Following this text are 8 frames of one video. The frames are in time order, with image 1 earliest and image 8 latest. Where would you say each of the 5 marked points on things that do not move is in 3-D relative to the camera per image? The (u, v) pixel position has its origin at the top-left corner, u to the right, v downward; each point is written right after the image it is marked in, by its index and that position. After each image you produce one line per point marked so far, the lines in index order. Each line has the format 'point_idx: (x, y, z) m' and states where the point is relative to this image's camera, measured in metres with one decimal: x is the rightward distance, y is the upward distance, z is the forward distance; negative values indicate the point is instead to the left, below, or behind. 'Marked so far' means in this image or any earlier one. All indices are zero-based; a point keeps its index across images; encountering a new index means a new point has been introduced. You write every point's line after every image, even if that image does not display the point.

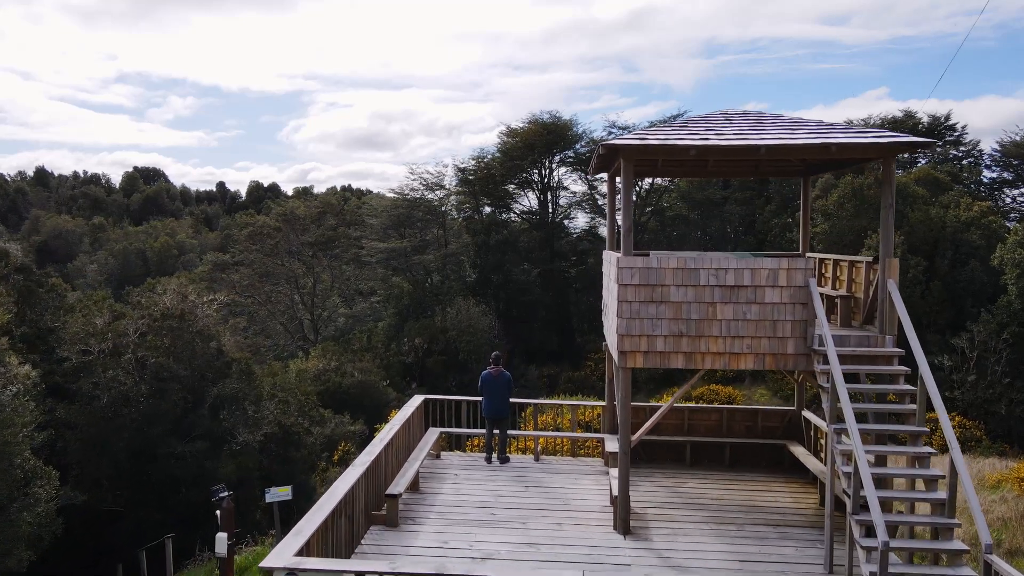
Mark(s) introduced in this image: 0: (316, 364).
0: (-5.6, -2.2, +18.0) m
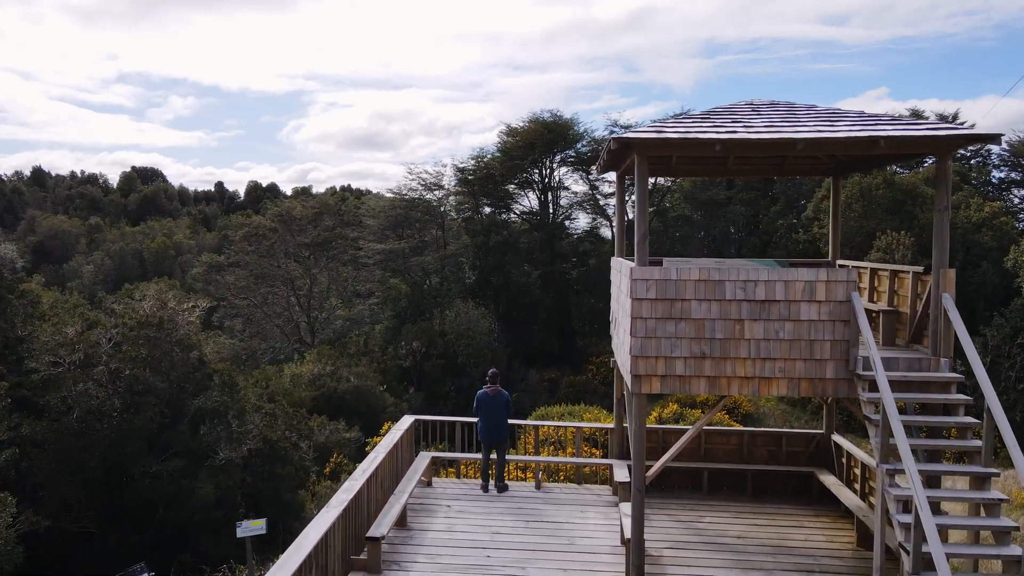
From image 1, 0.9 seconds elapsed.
0: (-5.6, -2.3, +17.5) m
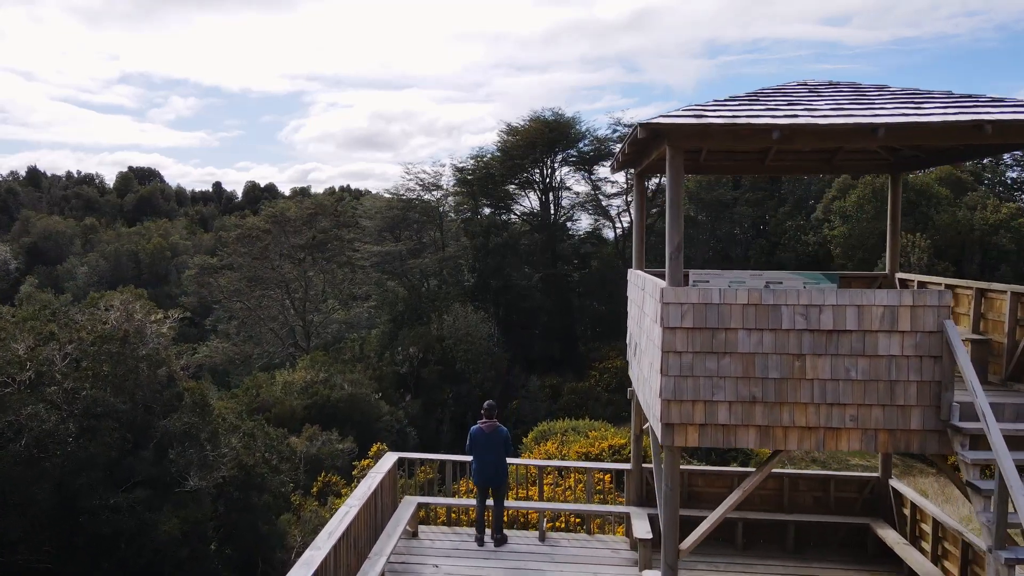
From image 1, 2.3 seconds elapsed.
0: (-5.6, -2.4, +16.9) m
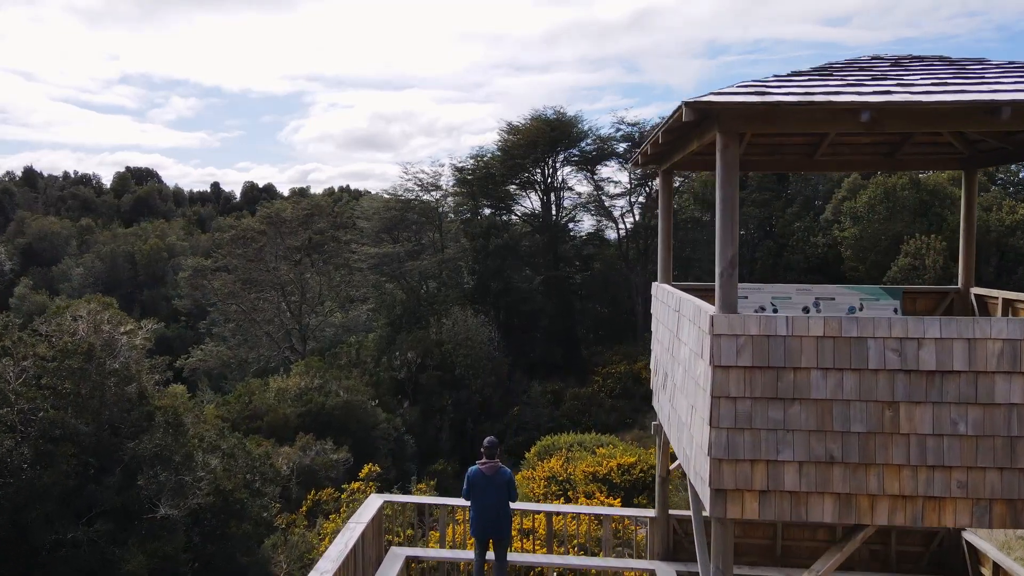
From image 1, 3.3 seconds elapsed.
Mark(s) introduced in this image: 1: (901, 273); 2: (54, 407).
0: (-5.6, -2.5, +16.3) m
1: (+9.5, +0.4, +15.5) m
2: (-5.6, -1.5, +7.7) m
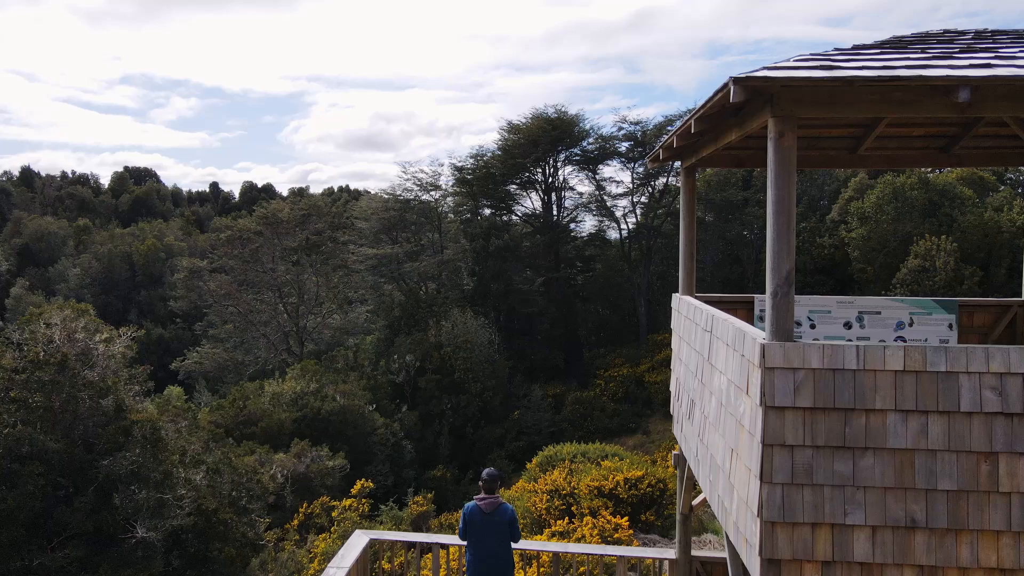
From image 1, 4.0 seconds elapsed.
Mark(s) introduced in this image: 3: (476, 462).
0: (-5.6, -2.5, +16.0) m
1: (+9.5, +0.3, +15.1) m
2: (-5.6, -1.5, +7.3) m
3: (-1.0, -4.9, +17.7) m
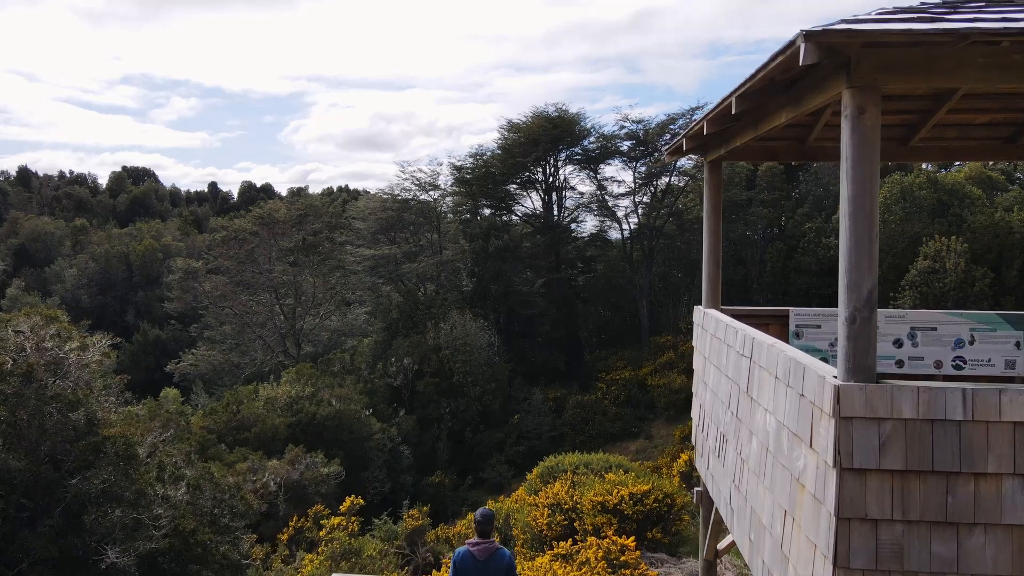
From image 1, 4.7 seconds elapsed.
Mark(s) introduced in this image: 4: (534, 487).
0: (-5.6, -2.5, +15.6) m
1: (+9.5, +0.3, +14.7) m
2: (-5.6, -1.6, +6.9) m
3: (-1.0, -4.9, +17.4) m
4: (+0.3, -2.6, +8.2) m
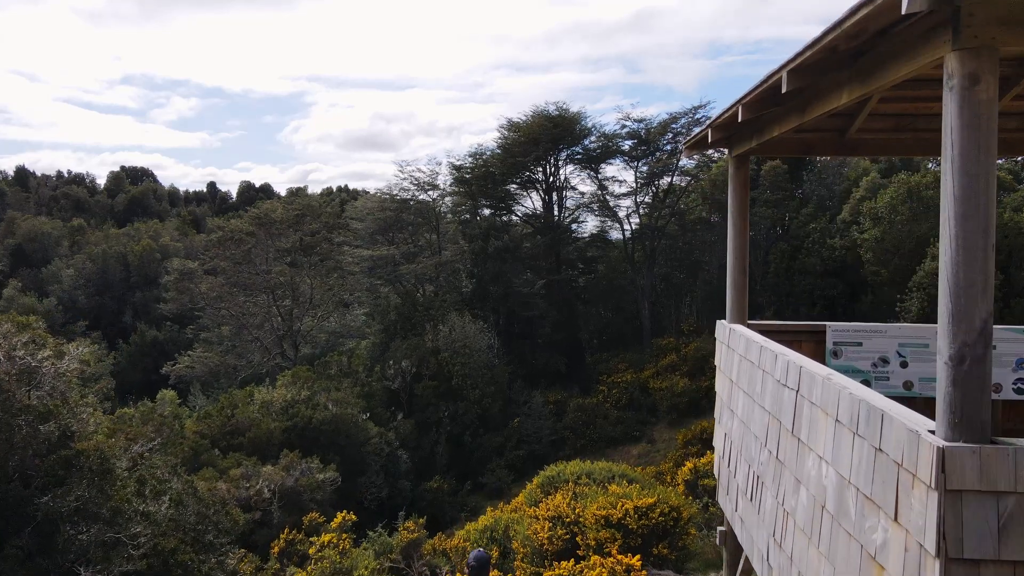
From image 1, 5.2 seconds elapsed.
0: (-5.6, -2.6, +15.3) m
1: (+9.5, +0.2, +14.4) m
2: (-5.6, -1.6, +6.7) m
3: (-1.0, -5.0, +17.1) m
4: (+0.3, -2.6, +7.9) m
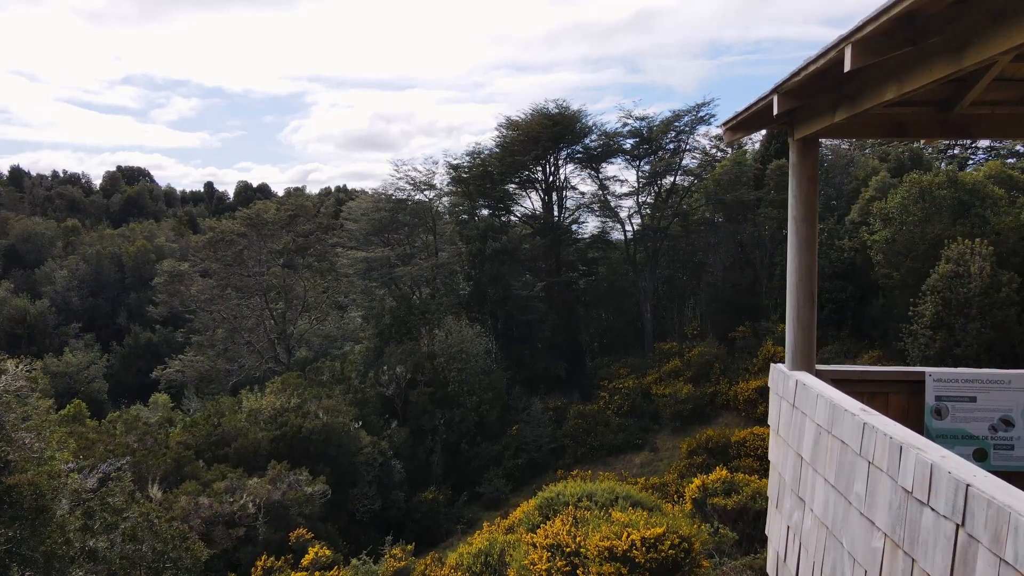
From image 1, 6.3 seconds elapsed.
0: (-5.6, -2.7, +14.7) m
1: (+9.5, +0.2, +13.9) m
2: (-5.7, -1.7, +6.1) m
3: (-1.1, -5.1, +16.5) m
4: (+0.2, -2.7, +7.3) m
